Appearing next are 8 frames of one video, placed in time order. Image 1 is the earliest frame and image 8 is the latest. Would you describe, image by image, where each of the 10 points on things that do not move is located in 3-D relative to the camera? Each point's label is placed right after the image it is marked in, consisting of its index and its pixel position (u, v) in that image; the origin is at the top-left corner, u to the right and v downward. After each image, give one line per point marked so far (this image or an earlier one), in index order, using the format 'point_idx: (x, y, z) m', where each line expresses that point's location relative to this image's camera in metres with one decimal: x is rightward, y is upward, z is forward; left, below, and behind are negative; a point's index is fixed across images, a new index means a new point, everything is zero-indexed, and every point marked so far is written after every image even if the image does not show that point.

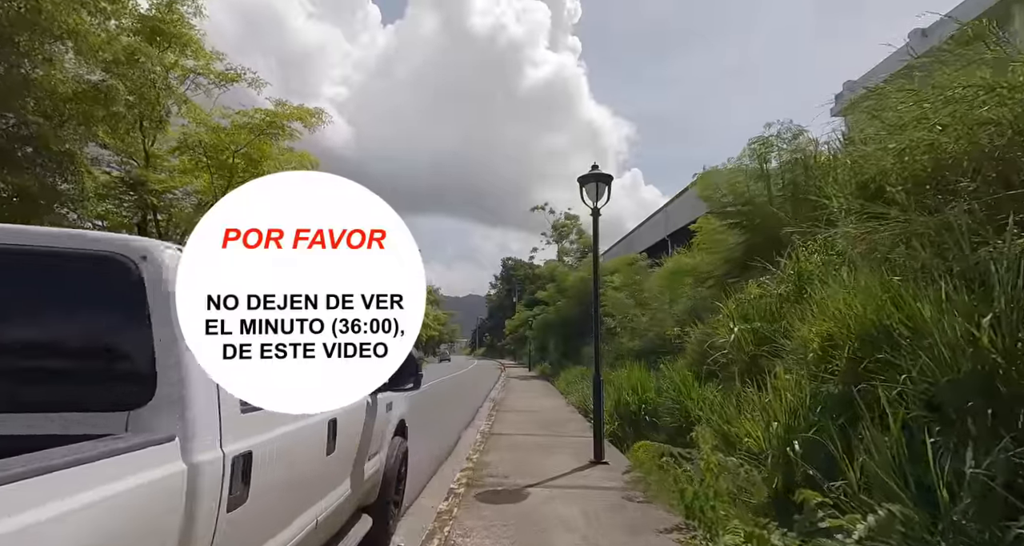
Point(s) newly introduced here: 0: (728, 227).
0: (+4.3, +0.9, +11.5) m
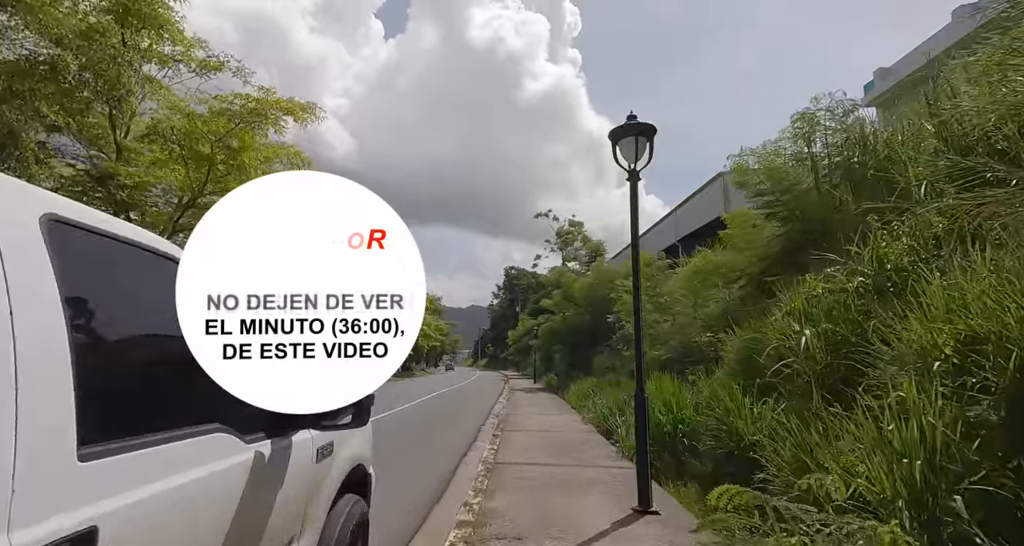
0: (+4.4, +0.9, +10.2) m
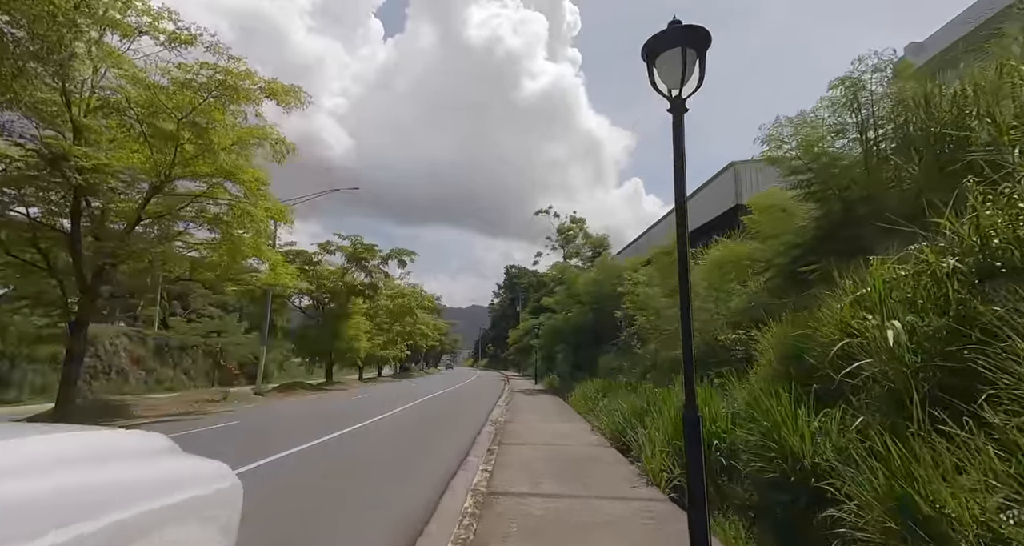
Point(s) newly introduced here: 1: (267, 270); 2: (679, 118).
0: (+4.4, +1.1, +8.9) m
1: (-7.6, +0.1, +18.0) m
2: (+0.9, +0.8, +3.1) m
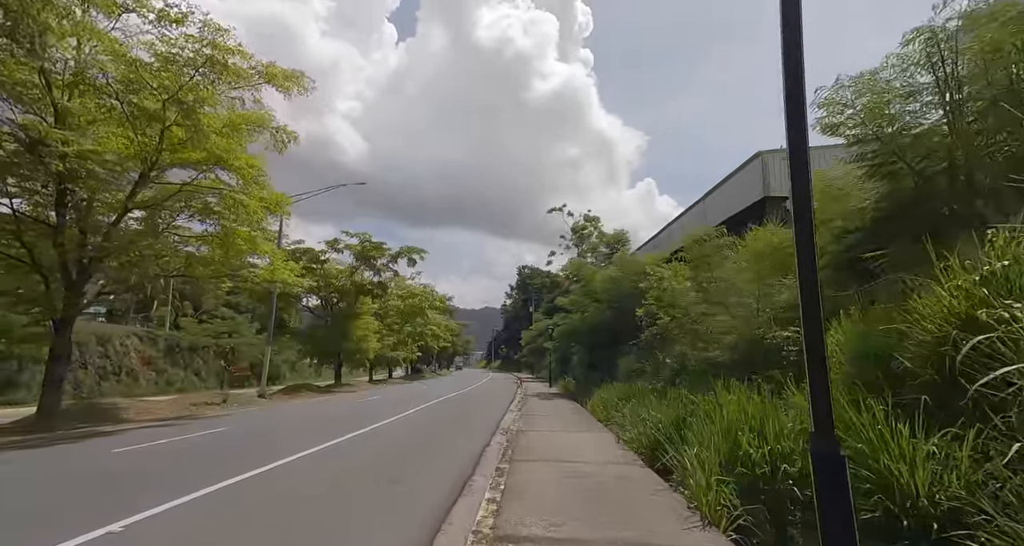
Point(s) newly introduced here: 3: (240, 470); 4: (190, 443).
0: (+4.6, +1.2, +7.7) m
1: (-7.2, +0.2, +17.1) m
2: (+1.0, +1.0, +2.0) m
3: (-4.9, -3.5, +10.7) m
4: (-6.9, -3.7, +12.7) m
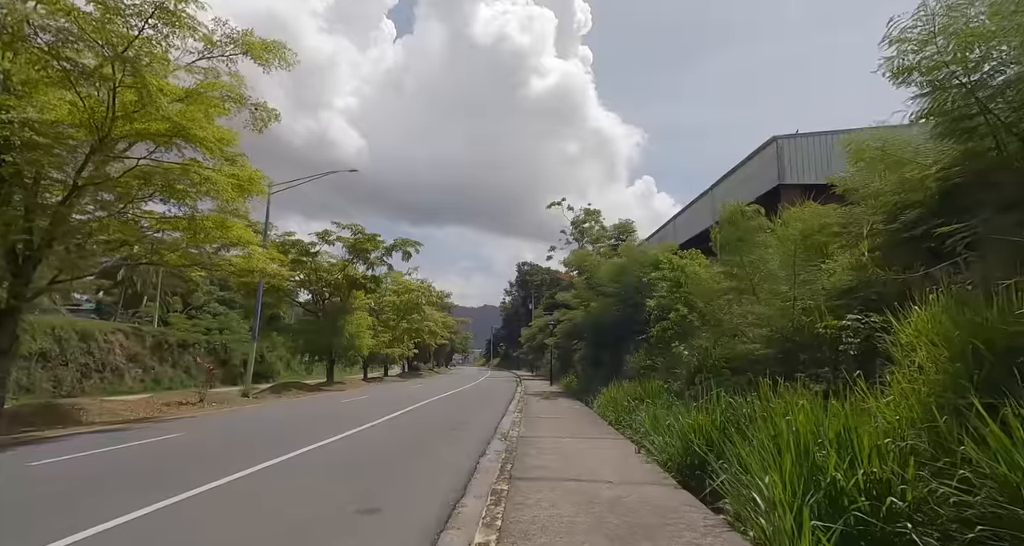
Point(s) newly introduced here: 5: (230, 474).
0: (+4.6, +1.5, +6.4) m
1: (-7.3, +0.5, +15.8) m
2: (+1.0, +1.2, +0.7) m
3: (-4.9, -3.3, +9.3) m
4: (-6.9, -3.4, +11.4) m
5: (-4.7, -3.3, +9.8) m
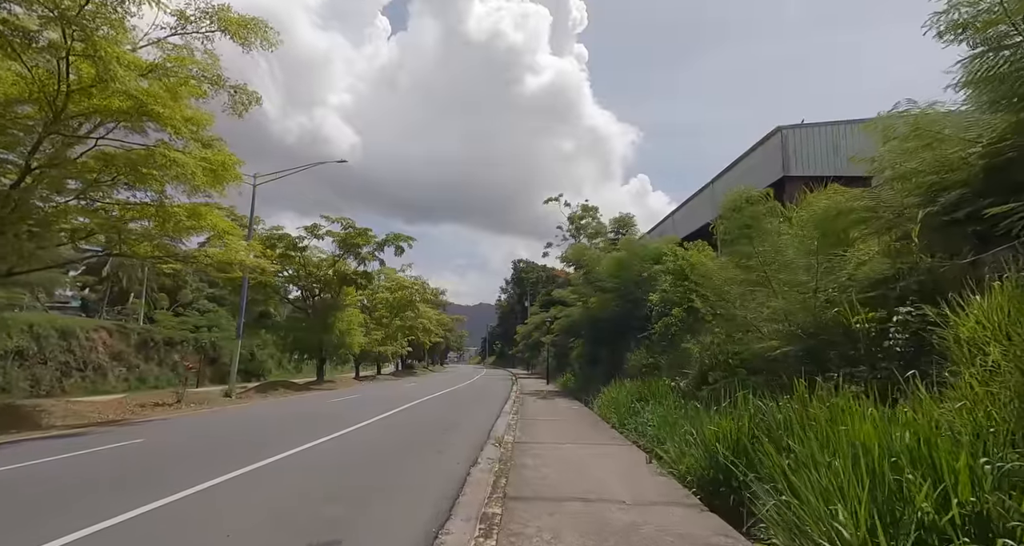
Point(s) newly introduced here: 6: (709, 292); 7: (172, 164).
0: (+4.6, +1.6, +5.6) m
1: (-7.4, +0.7, +14.9) m
2: (+1.0, +1.3, -0.2) m
3: (-5.0, -3.1, +8.5) m
4: (-7.0, -3.3, +10.5) m
5: (-4.8, -3.2, +8.9) m
6: (+3.7, -0.4, +11.0) m
7: (-6.2, +2.0, +10.8) m
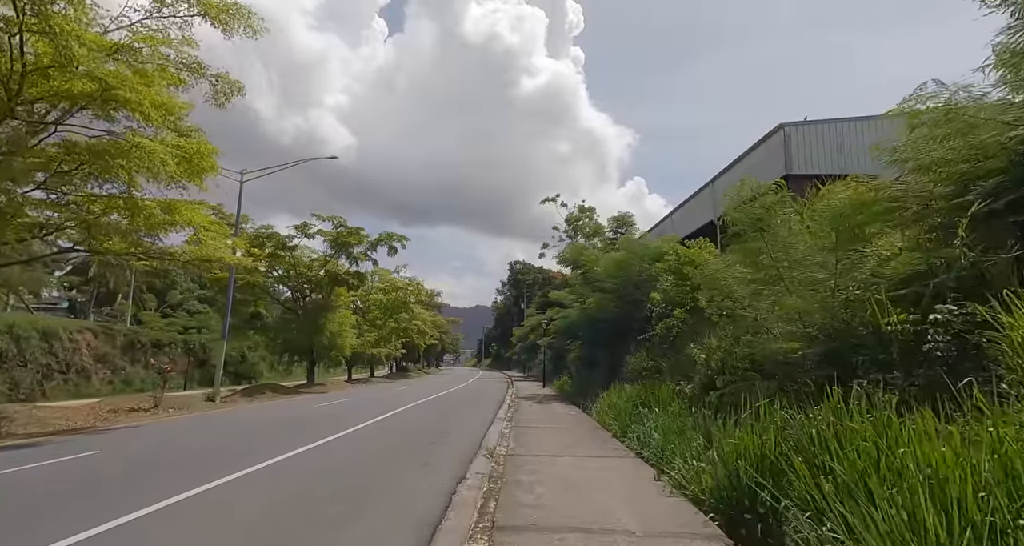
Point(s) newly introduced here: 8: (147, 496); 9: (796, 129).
0: (+4.5, +1.7, +4.9) m
1: (-7.5, +0.7, +14.1) m
2: (+0.9, +1.4, -0.9) m
3: (-5.1, -3.1, +7.7) m
4: (-7.1, -3.2, +9.8) m
5: (-4.9, -3.1, +8.2) m
6: (+3.6, -0.3, +10.3) m
7: (-6.4, +2.0, +10.1) m
8: (-5.0, -3.1, +8.1) m
9: (+8.2, +4.2, +16.6) m
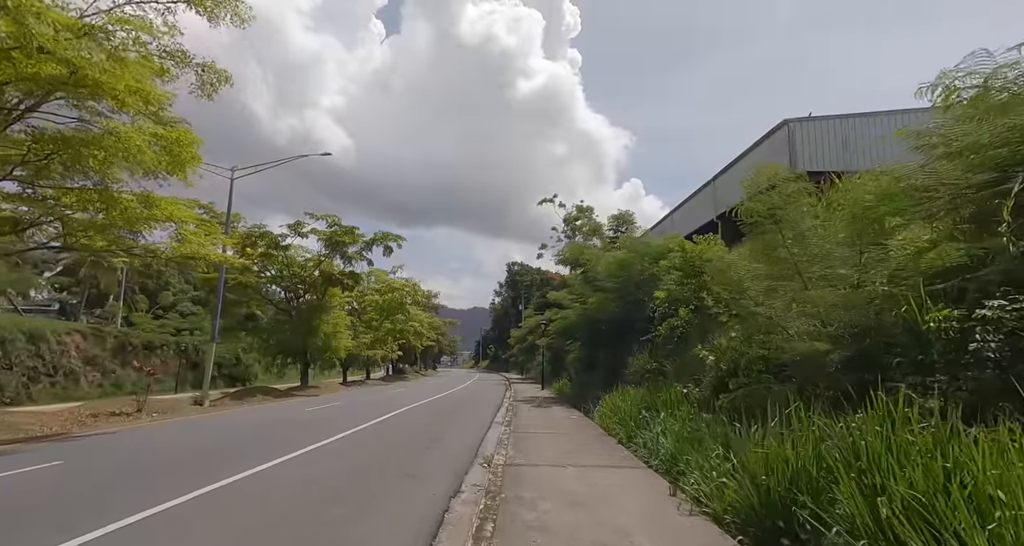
0: (+4.5, +1.8, +4.4) m
1: (-7.6, +0.8, +13.5) m
2: (+1.0, +1.5, -1.4) m
3: (-5.1, -3.0, +7.2) m
4: (-7.1, -3.2, +9.2) m
5: (-4.9, -3.0, +7.6) m
6: (+3.6, -0.3, +9.8) m
7: (-6.4, +2.1, +9.5) m
8: (-5.0, -3.0, +7.5) m
9: (+8.1, +4.2, +16.1) m
